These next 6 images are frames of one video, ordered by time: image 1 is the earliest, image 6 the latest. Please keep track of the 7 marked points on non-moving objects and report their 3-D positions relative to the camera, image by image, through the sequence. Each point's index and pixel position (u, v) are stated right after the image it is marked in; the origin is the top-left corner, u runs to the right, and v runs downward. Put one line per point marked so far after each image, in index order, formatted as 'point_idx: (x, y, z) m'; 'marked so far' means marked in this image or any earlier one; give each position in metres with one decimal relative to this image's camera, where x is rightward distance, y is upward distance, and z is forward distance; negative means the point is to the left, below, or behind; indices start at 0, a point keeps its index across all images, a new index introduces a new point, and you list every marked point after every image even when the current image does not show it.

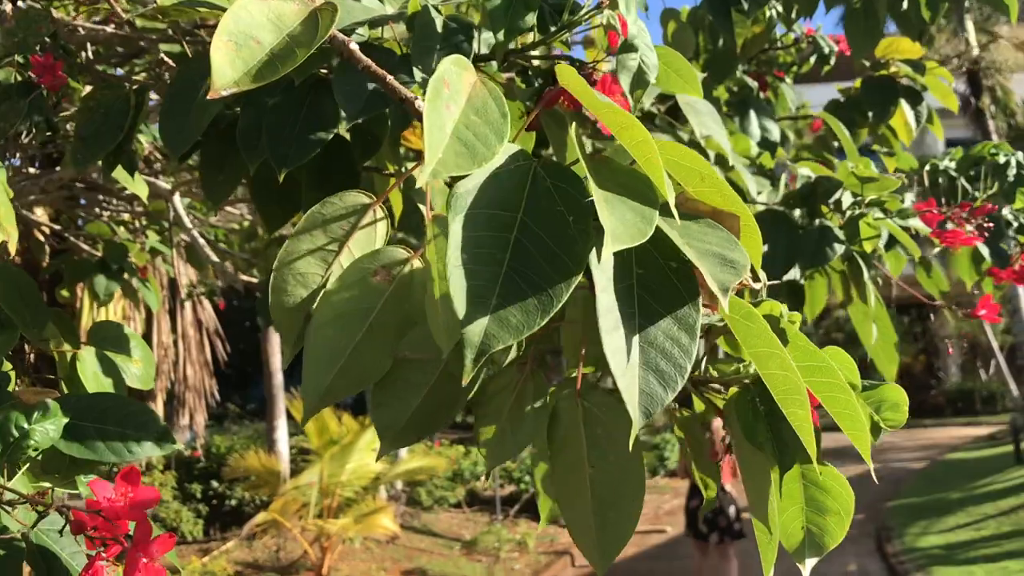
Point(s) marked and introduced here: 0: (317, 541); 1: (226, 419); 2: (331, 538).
0: (-1.5, -1.9, +7.4) m
1: (-4.2, -2.0, +14.7) m
2: (-1.3, -1.8, +7.2) m
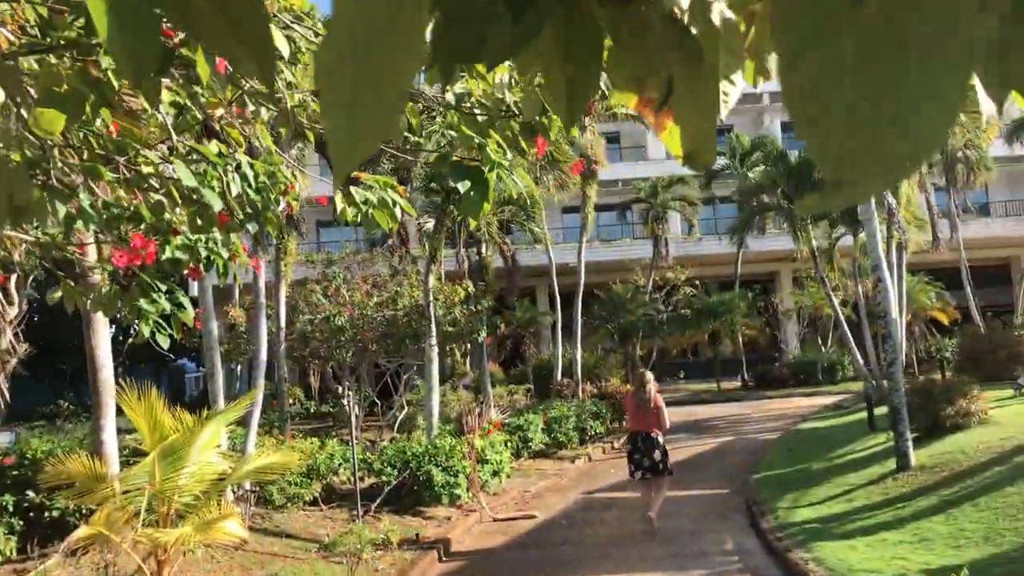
0: (-2.4, -1.8, +6.5) m
1: (-6.2, -1.8, +13.3) m
2: (-2.2, -1.7, +6.3) m
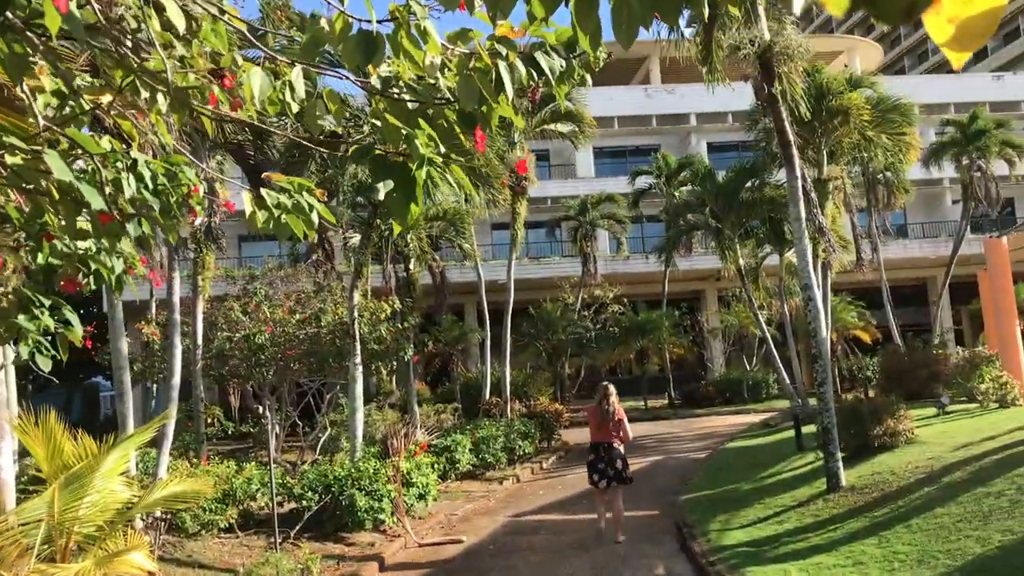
0: (-2.8, -1.9, +6.0) m
1: (-7.1, -2.0, +12.5) m
2: (-2.7, -1.8, +5.8) m
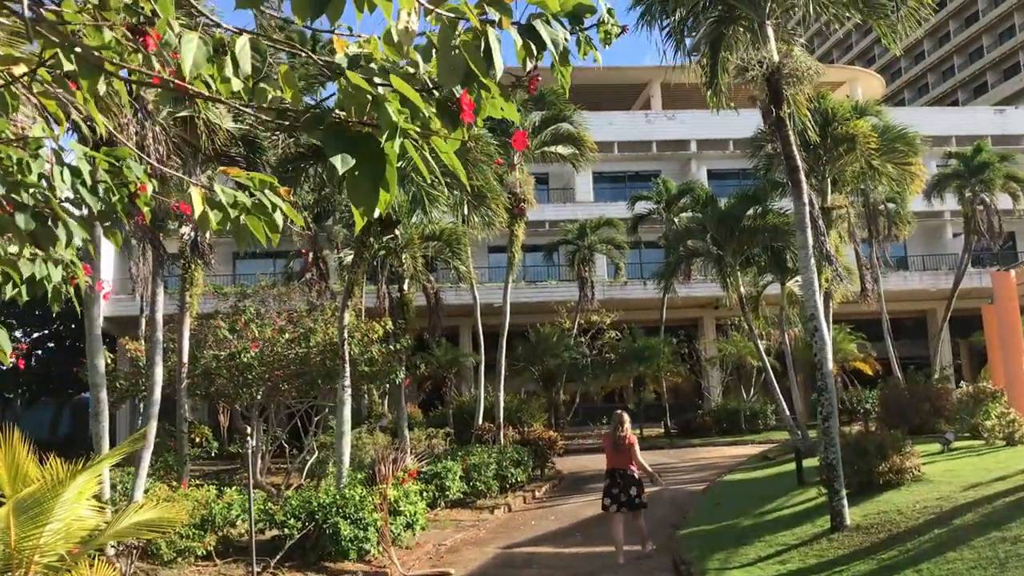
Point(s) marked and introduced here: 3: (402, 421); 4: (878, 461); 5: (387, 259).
0: (-2.9, -1.9, +5.5) m
1: (-7.2, -2.1, +12.0) m
2: (-2.7, -1.8, +5.4) m
3: (-1.7, -2.0, +15.1) m
4: (+3.9, -1.8, +10.3) m
5: (-1.6, +0.4, +12.5) m
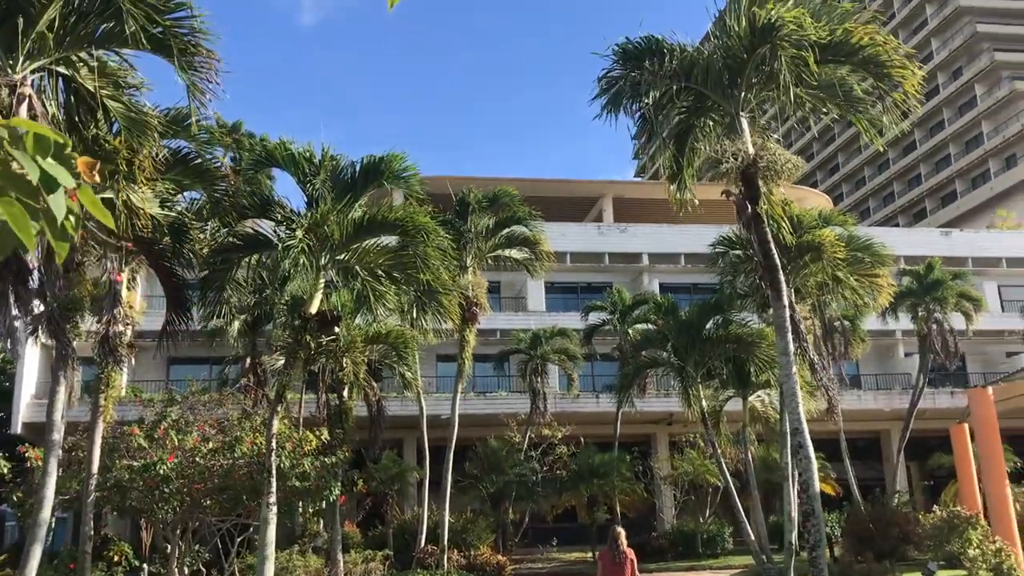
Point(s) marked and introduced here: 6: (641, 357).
0: (-3.1, -2.3, +4.1) m
1: (-7.8, -3.1, +10.3) m
2: (-2.9, -2.2, +4.0) m
3: (-2.4, -3.5, +13.6) m
4: (+3.3, -2.9, +9.3) m
5: (-2.2, -0.9, +11.3) m
6: (+2.3, -1.2, +17.2) m
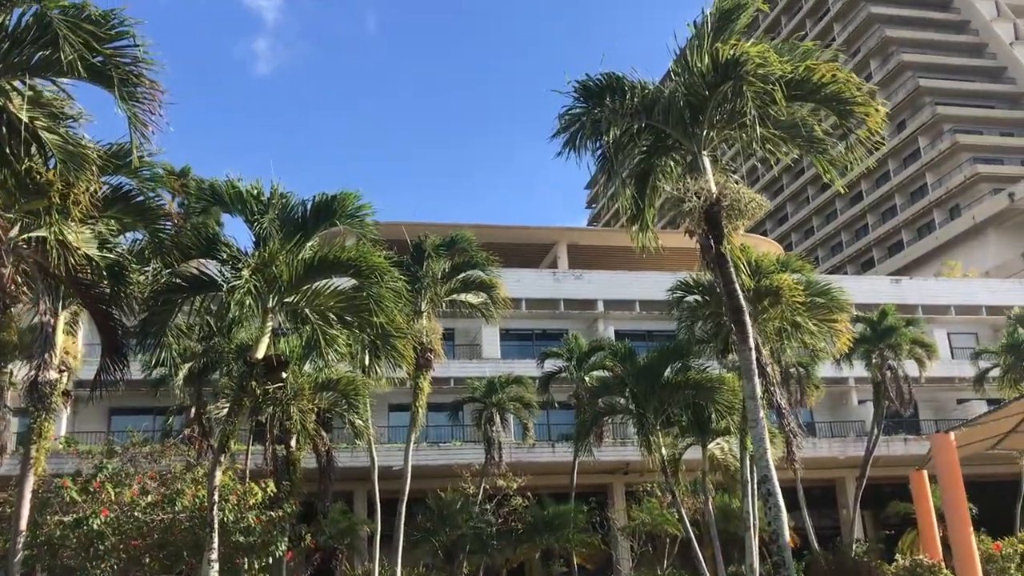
0: (-3.3, -2.4, +3.5) m
1: (-8.2, -3.6, +9.4) m
2: (-3.1, -2.3, +3.4) m
3: (-3.0, -4.1, +12.9) m
4: (+3.0, -3.3, +8.9) m
5: (-2.6, -1.3, +10.8) m
6: (+1.5, -2.0, +16.9) m
